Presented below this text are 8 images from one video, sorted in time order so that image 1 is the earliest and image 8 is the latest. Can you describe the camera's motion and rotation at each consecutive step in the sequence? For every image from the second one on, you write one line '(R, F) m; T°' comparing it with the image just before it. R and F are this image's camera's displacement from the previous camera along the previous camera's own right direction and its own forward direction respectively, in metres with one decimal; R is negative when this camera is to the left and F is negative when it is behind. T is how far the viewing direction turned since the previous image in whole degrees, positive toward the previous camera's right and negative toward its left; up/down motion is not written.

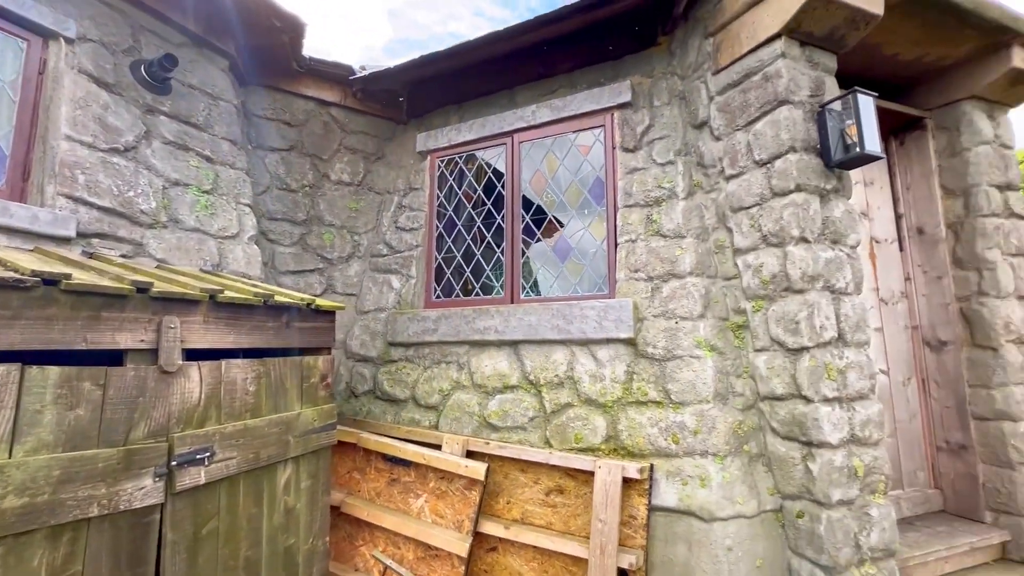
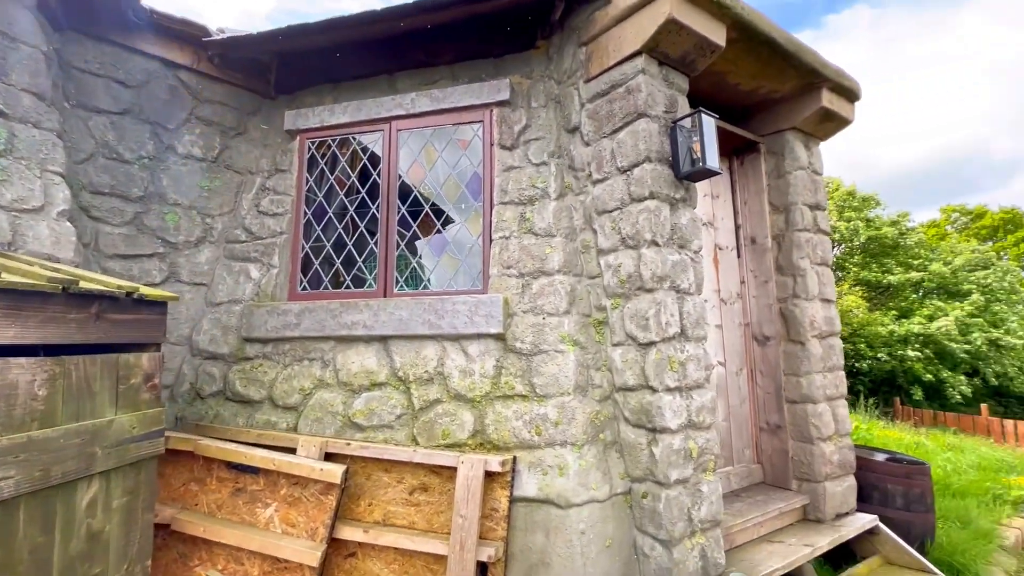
(+0.1, 0.0) m; +12°
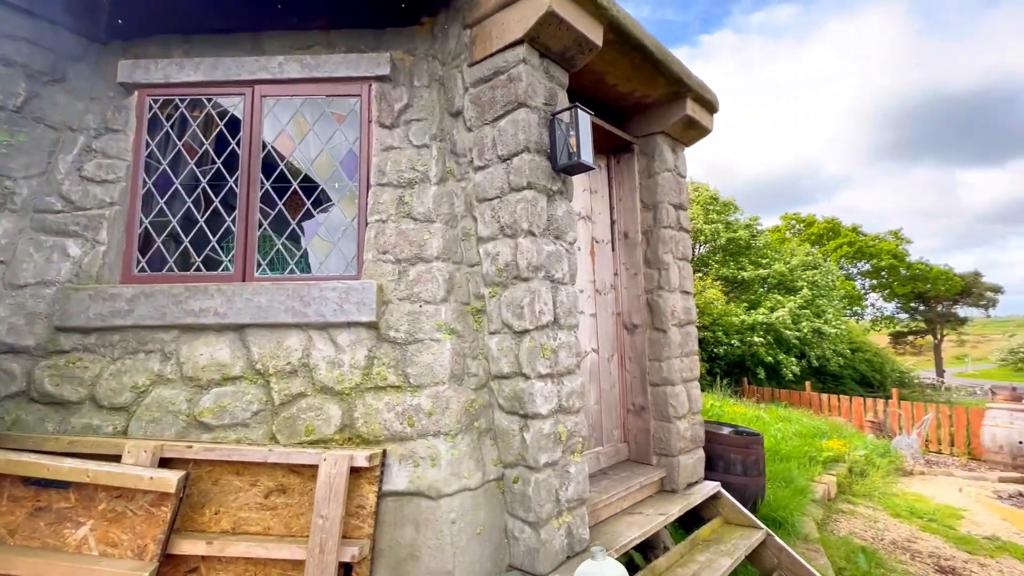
(+0.1, 0.0) m; +12°
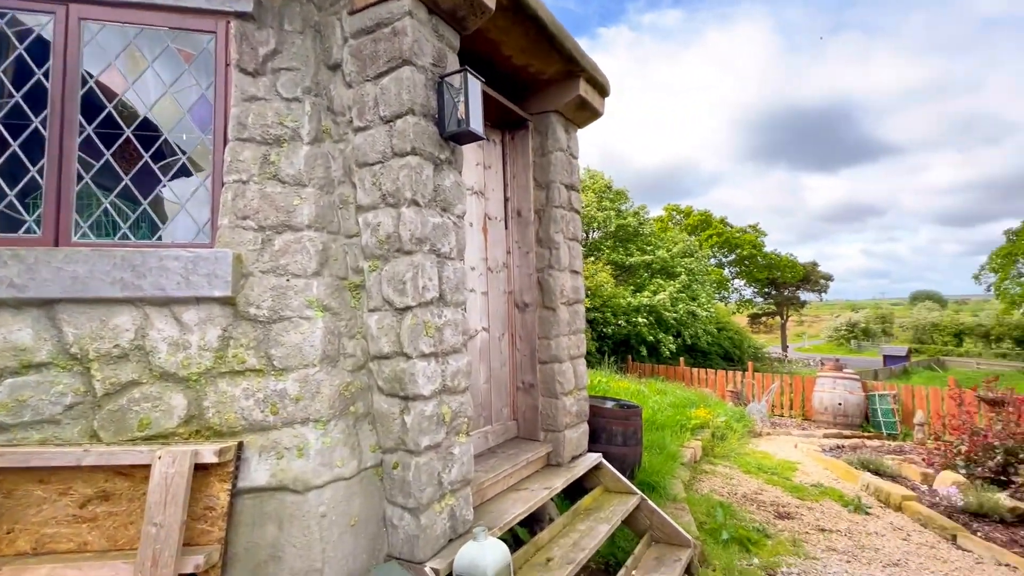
(+0.1, +0.1) m; +12°
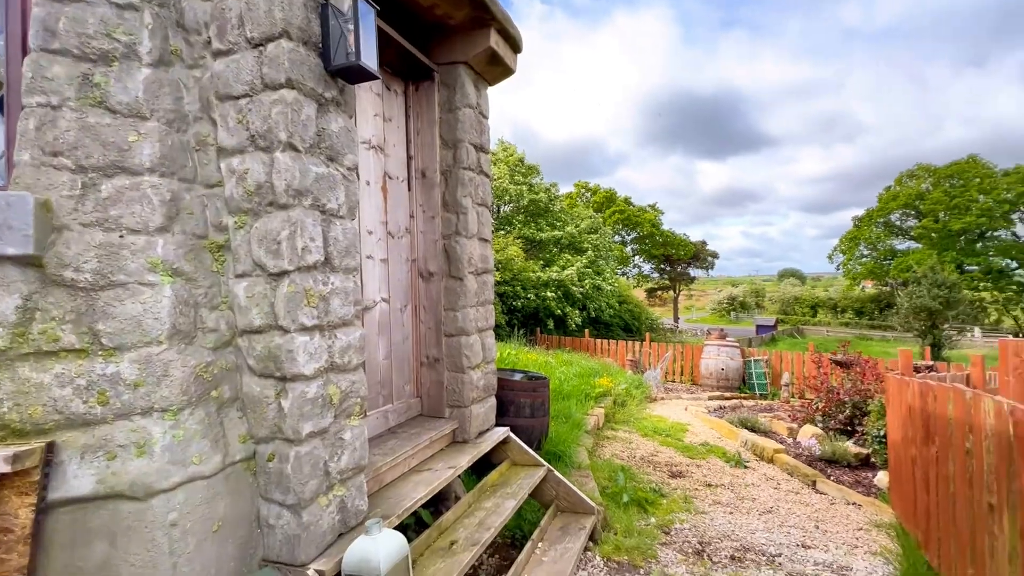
(0.0, +0.2) m; +11°
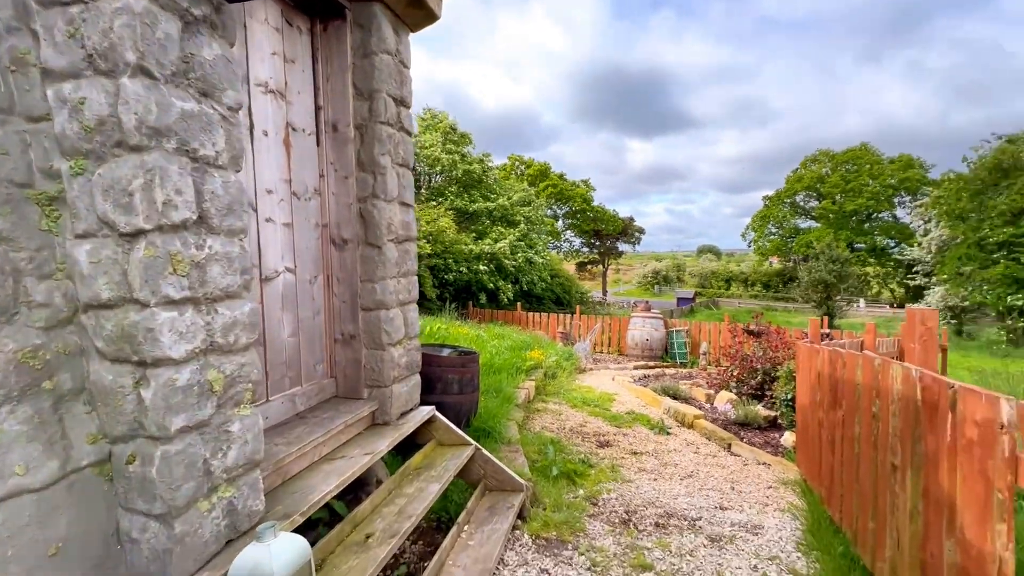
(0.0, +0.2) m; +8°
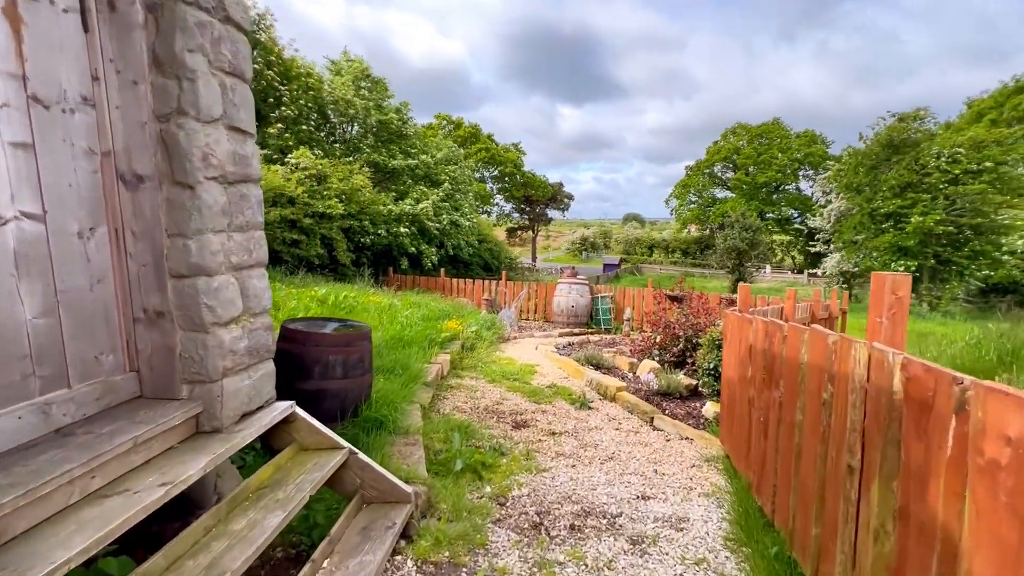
(+0.2, +0.5) m; +8°
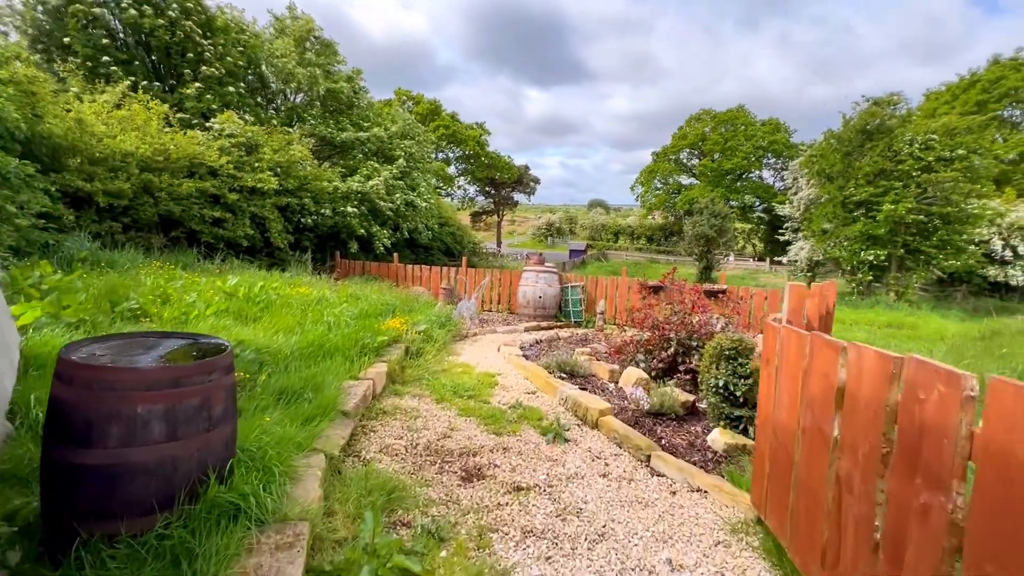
(+0.1, +1.0) m; +4°
